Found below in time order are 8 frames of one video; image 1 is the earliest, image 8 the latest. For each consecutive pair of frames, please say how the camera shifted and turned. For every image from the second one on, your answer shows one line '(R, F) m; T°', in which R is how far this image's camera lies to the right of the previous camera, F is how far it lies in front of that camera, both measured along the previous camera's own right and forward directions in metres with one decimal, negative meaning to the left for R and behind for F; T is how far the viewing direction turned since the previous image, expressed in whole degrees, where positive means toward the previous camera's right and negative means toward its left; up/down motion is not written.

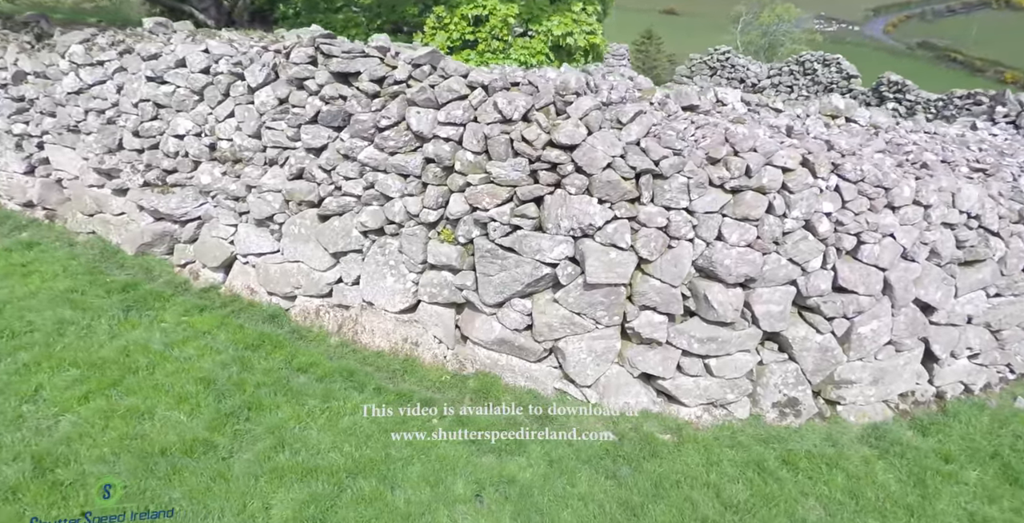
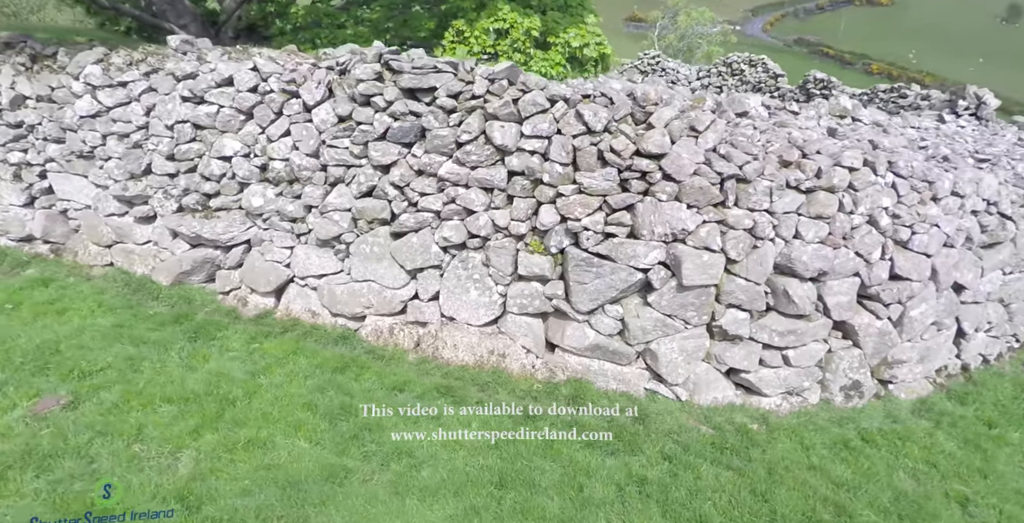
(-1.1, 0.0) m; +6°
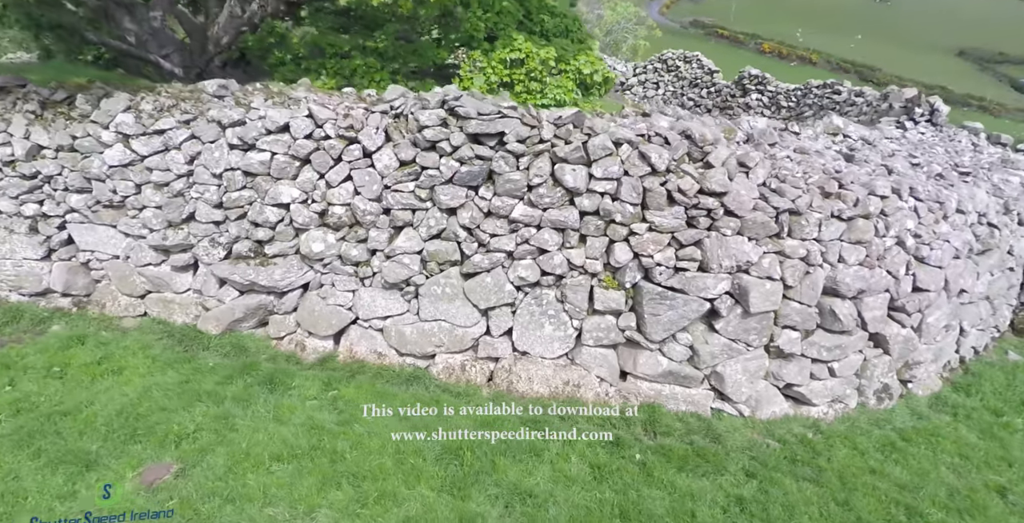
(-1.0, -0.1) m; +6°
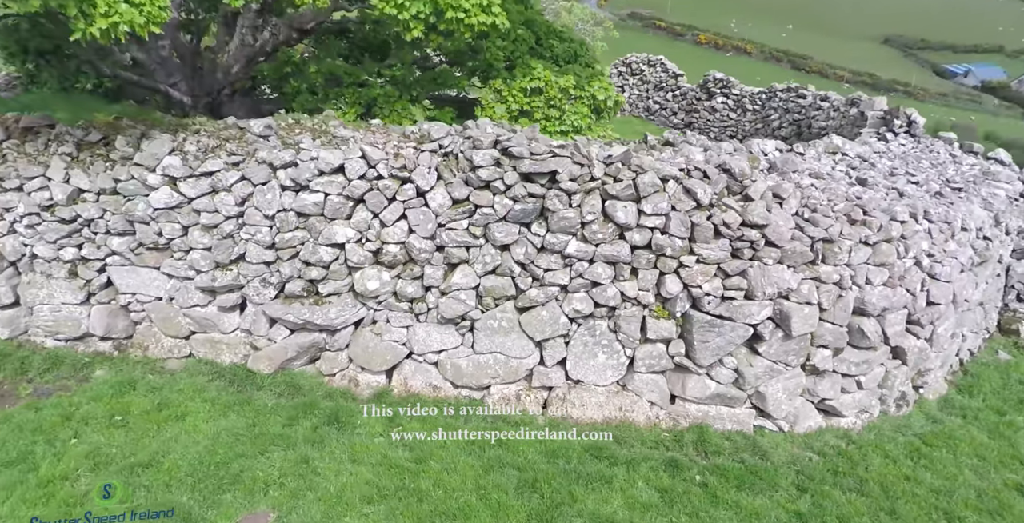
(-0.7, -0.2) m; +4°
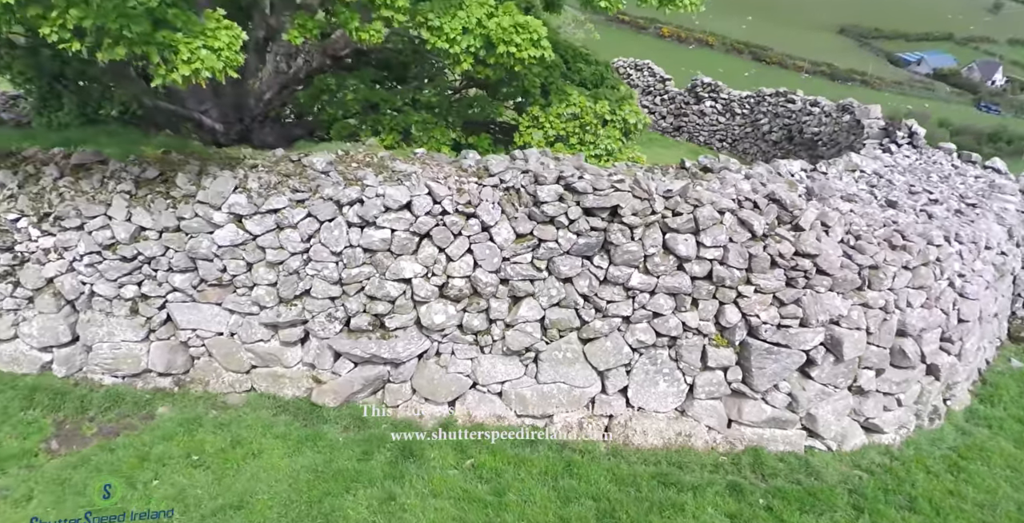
(-0.7, -0.1) m; +2°
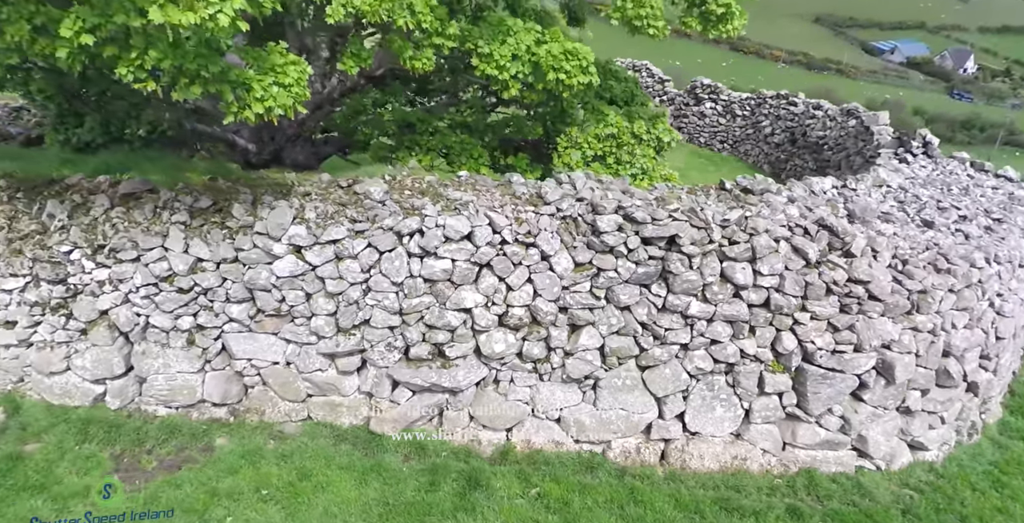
(-0.6, 0.0) m; +1°
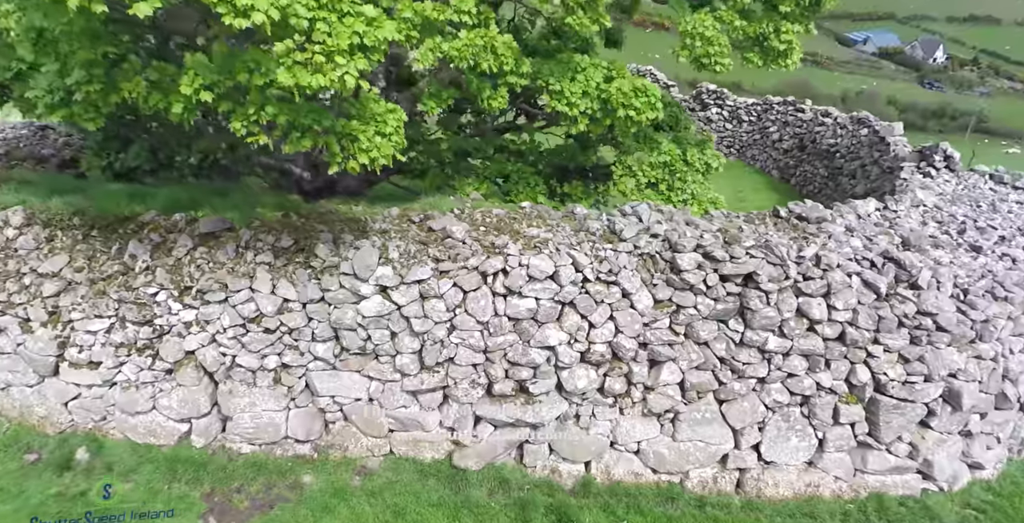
(-0.8, -0.1) m; +1°
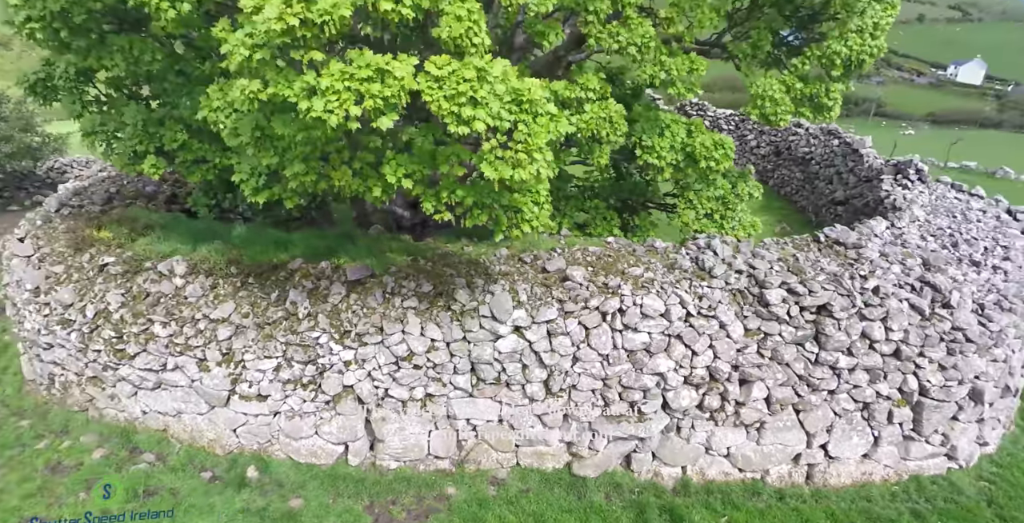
(-1.4, -0.8) m; +3°
